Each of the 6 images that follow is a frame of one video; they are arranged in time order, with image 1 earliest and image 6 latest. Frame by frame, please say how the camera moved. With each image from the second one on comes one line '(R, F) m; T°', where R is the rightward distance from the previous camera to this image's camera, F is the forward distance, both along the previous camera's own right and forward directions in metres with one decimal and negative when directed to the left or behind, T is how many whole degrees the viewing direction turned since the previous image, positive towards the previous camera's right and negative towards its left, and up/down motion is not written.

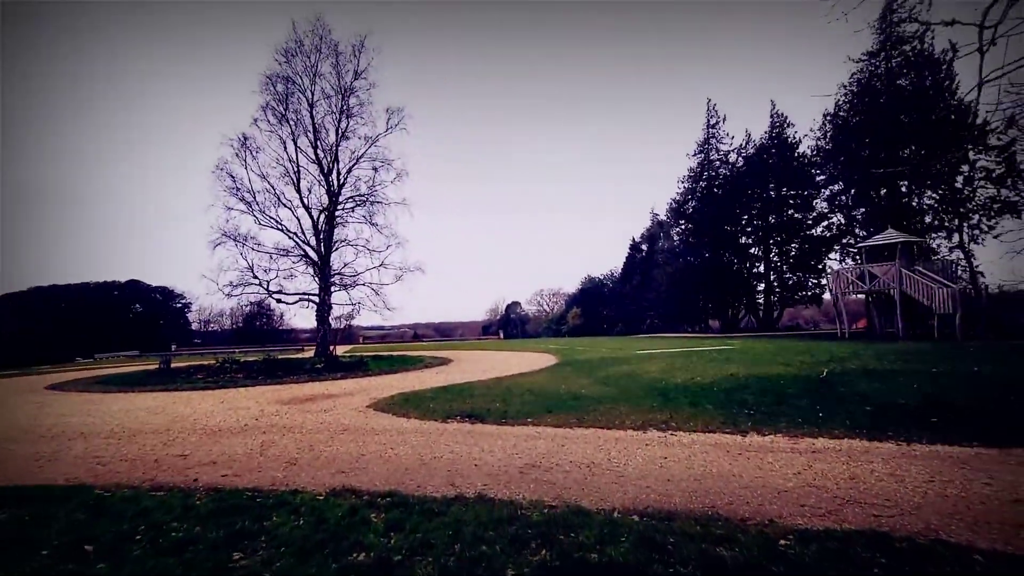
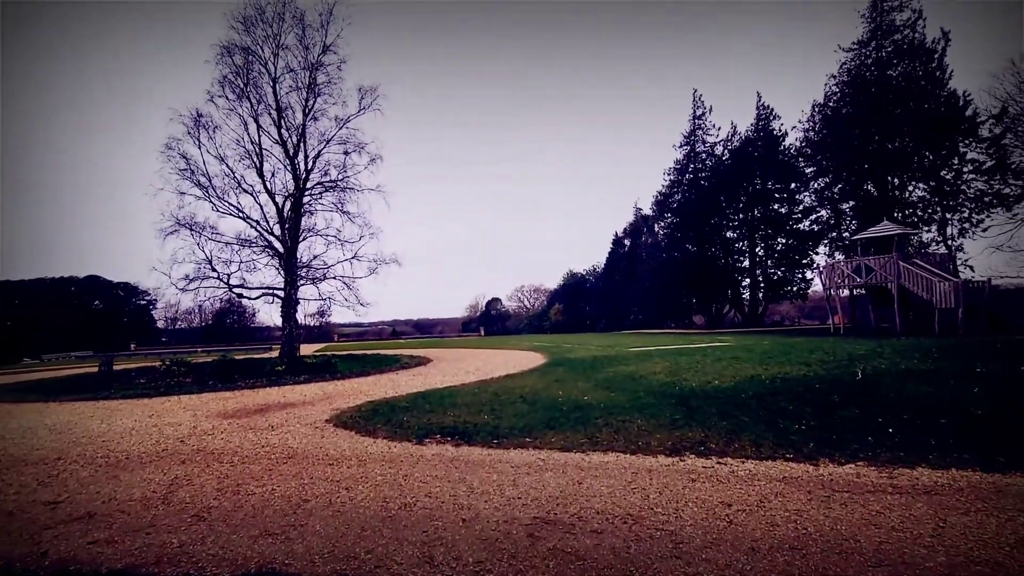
(-0.2, +2.1) m; +2°
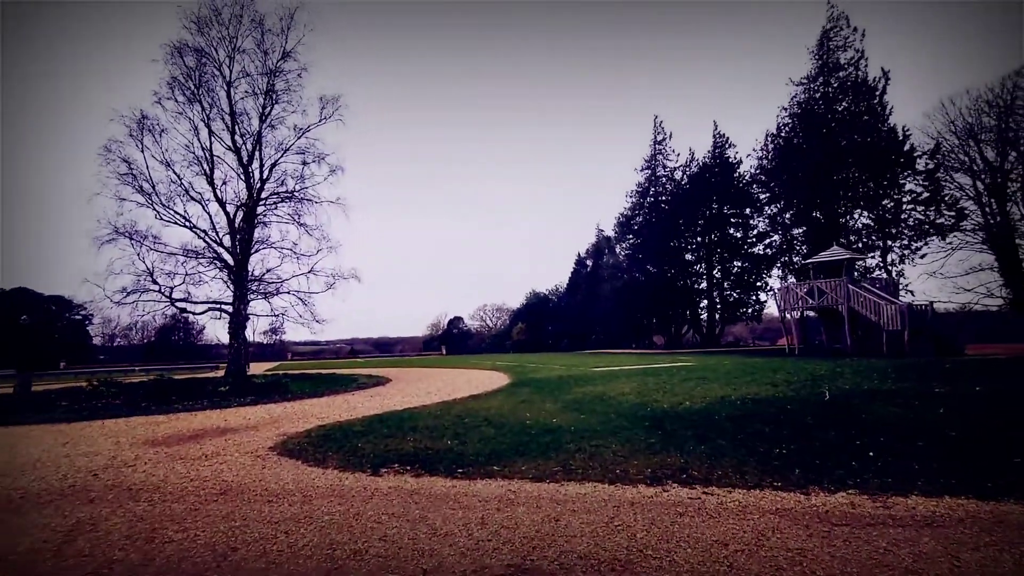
(-0.1, +0.6) m; +4°
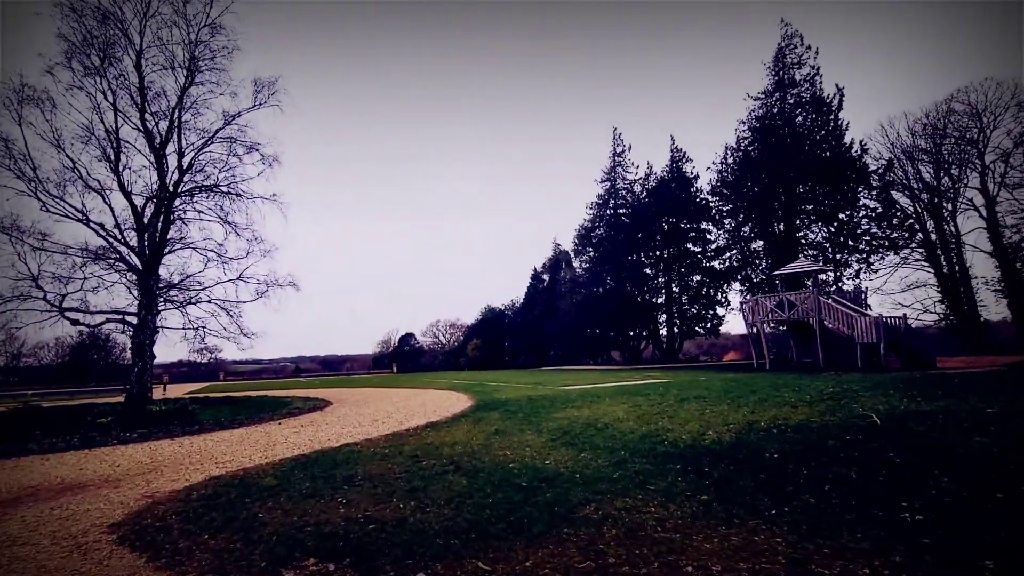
(-0.4, +2.9) m; +5°
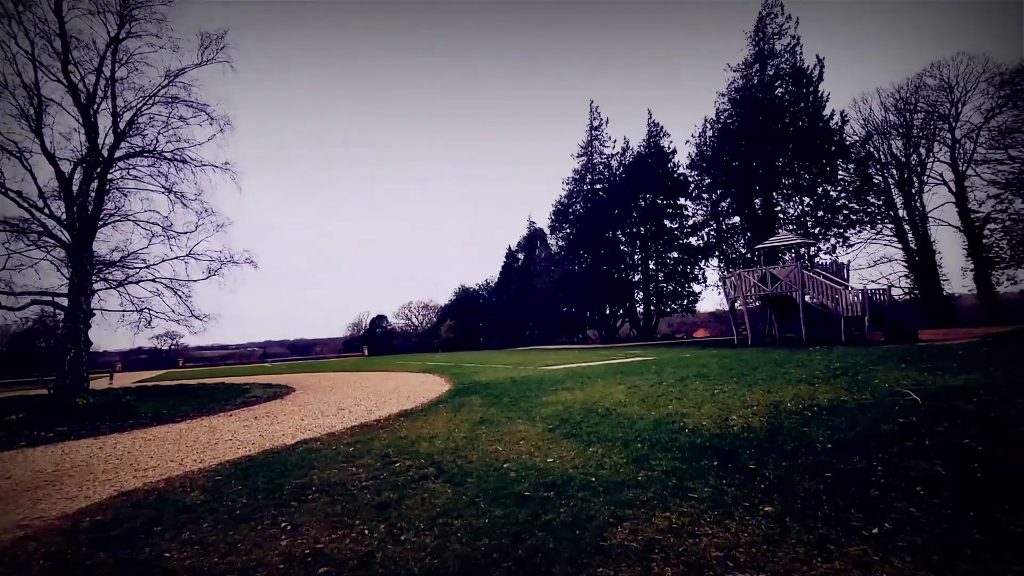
(-0.2, +1.6) m; +3°
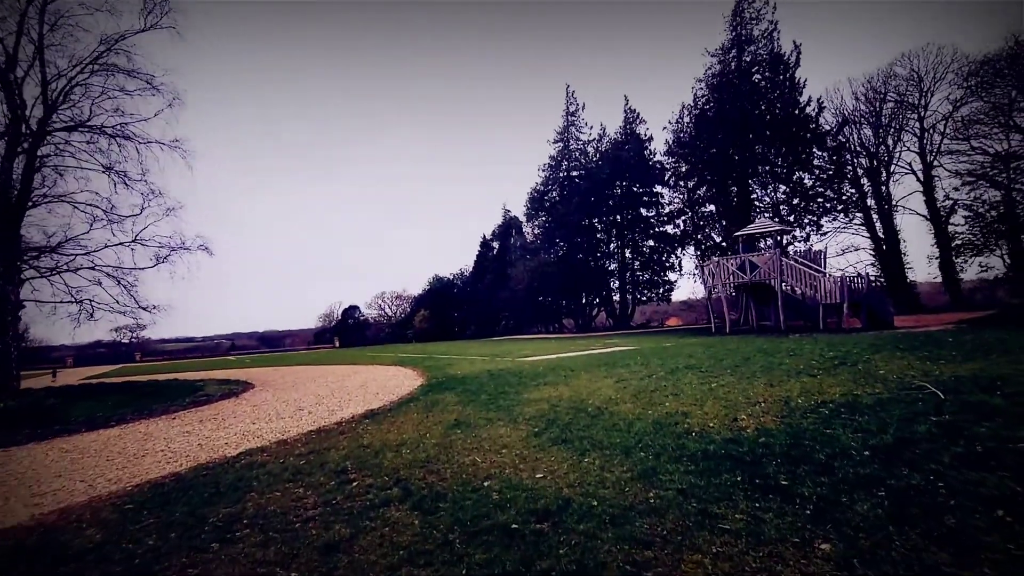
(-0.1, +1.1) m; +3°
